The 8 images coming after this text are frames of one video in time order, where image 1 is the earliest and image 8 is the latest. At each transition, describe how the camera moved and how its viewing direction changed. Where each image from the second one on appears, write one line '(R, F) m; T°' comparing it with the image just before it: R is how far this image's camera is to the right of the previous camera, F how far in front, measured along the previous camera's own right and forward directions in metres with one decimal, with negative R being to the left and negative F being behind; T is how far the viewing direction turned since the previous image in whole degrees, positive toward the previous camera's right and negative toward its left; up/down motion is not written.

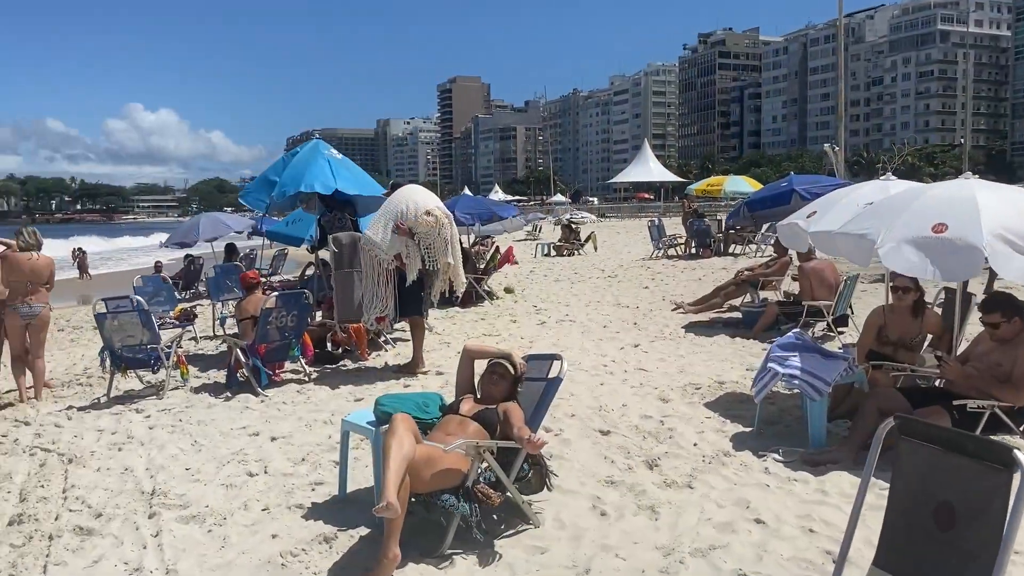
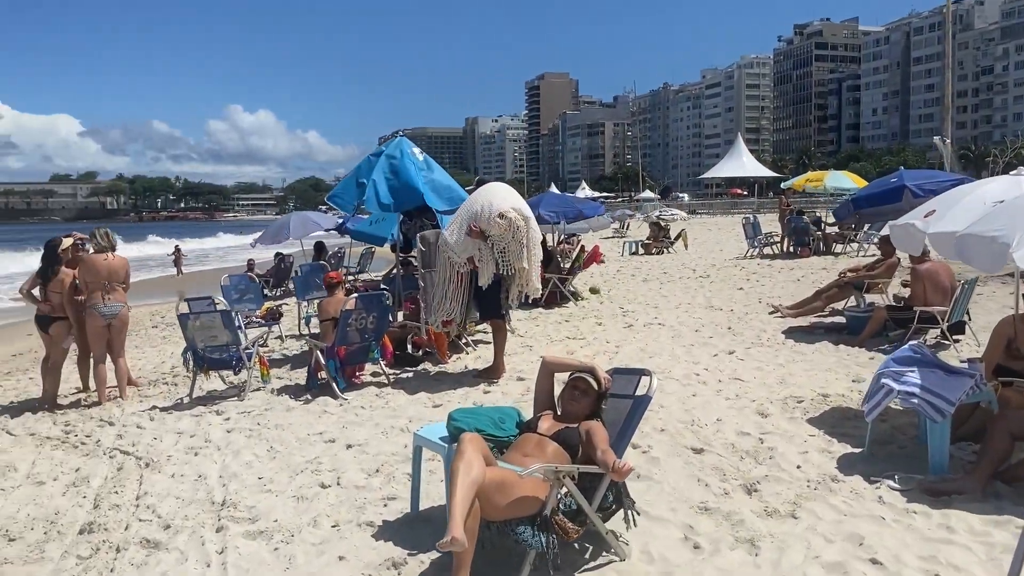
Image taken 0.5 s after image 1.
(0.0, +0.3) m; -6°
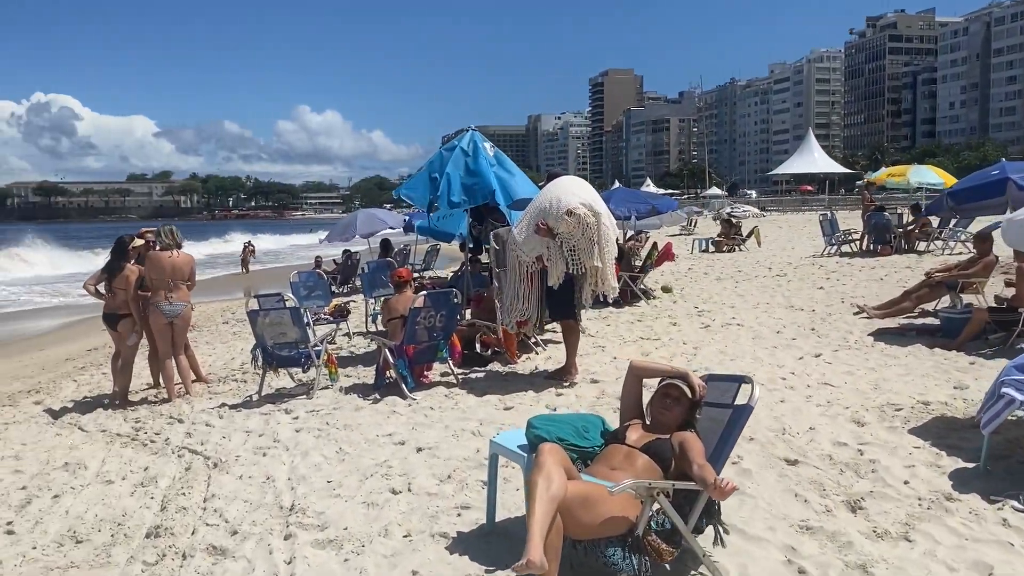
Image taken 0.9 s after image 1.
(-0.1, +0.2) m; -4°
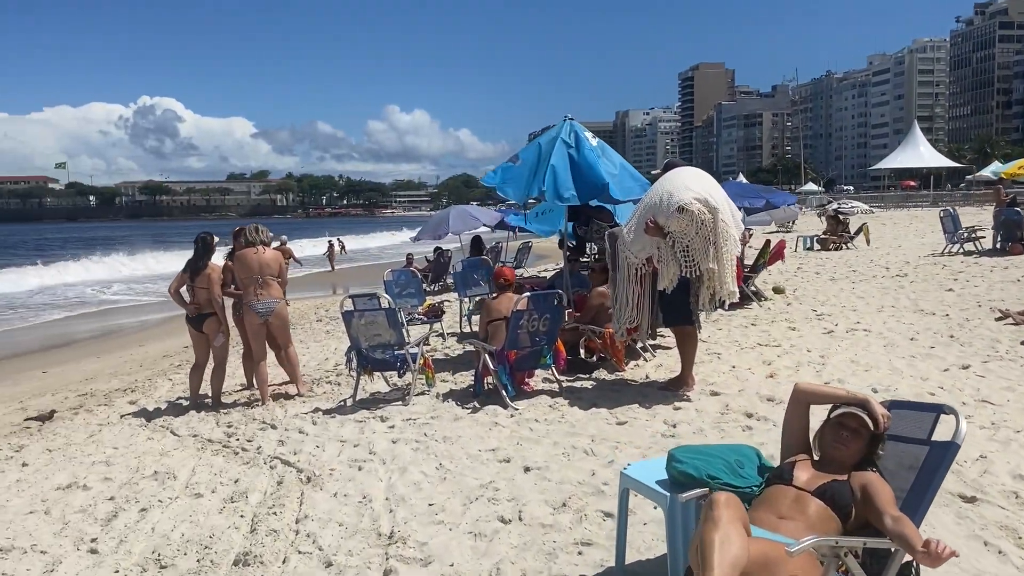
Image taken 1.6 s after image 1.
(-0.1, +0.4) m; -6°
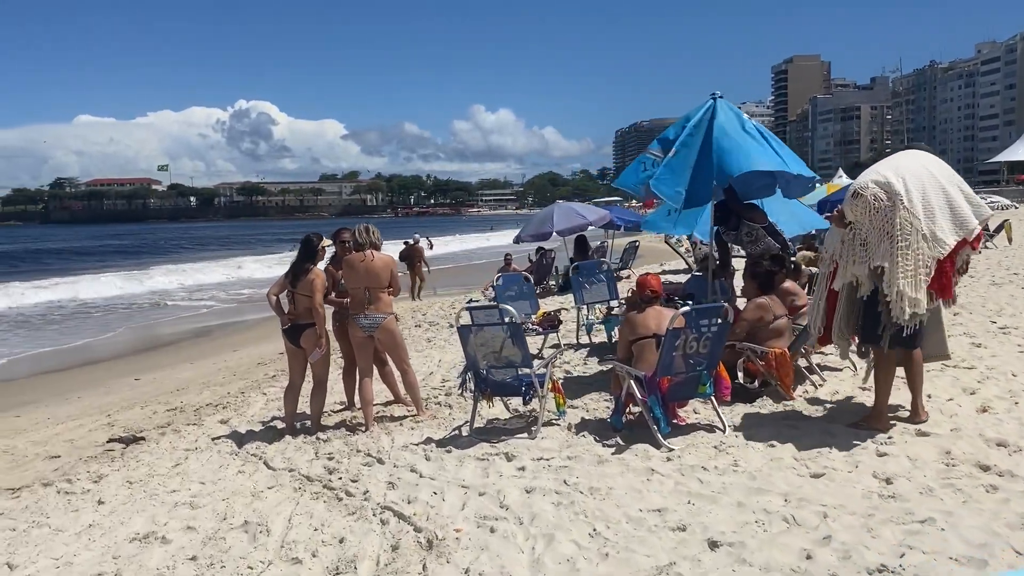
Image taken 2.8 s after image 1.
(-0.3, +0.9) m; -6°
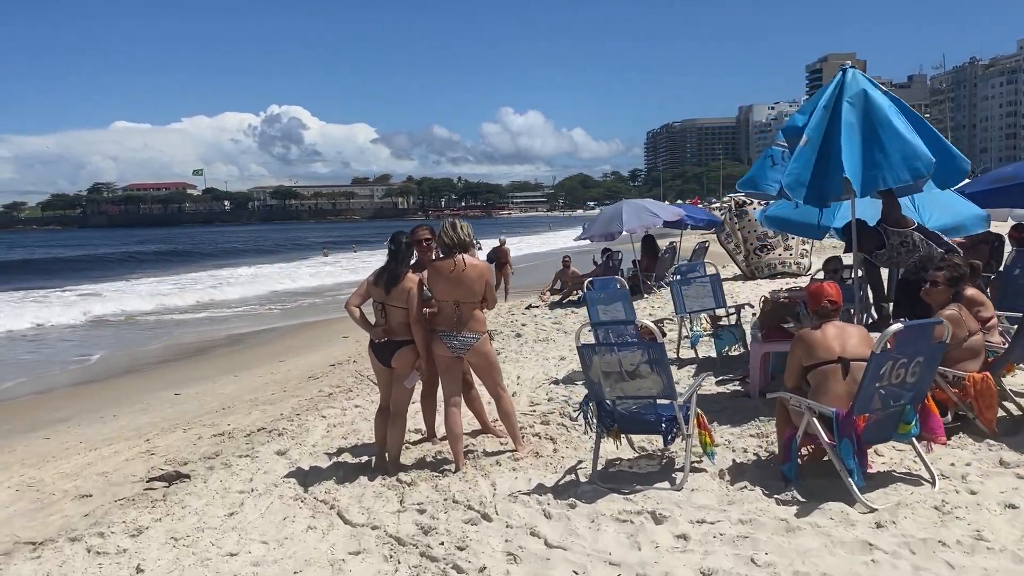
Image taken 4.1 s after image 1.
(-0.5, +0.9) m; -2°
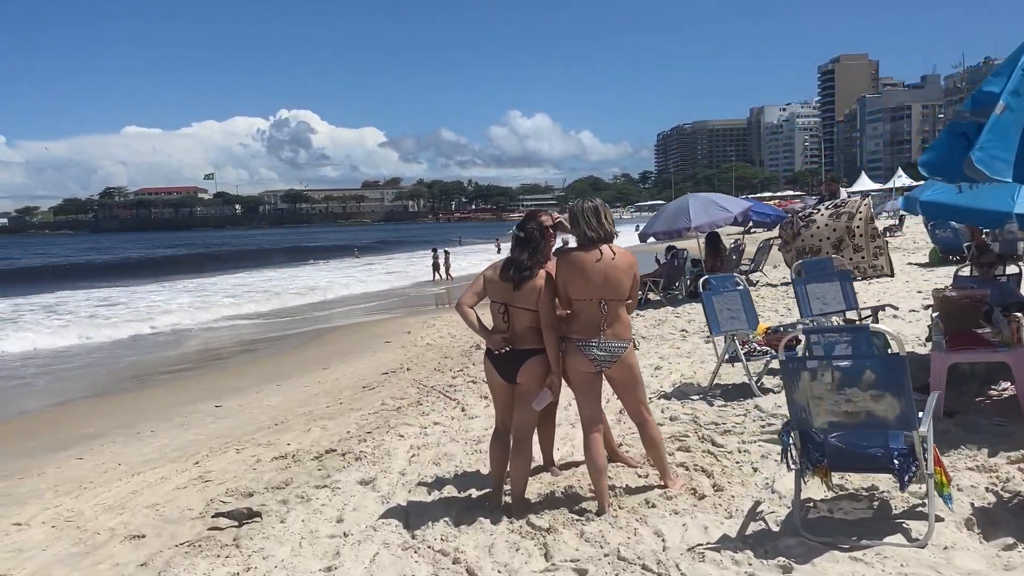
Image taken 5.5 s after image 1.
(-0.6, +0.8) m; -1°
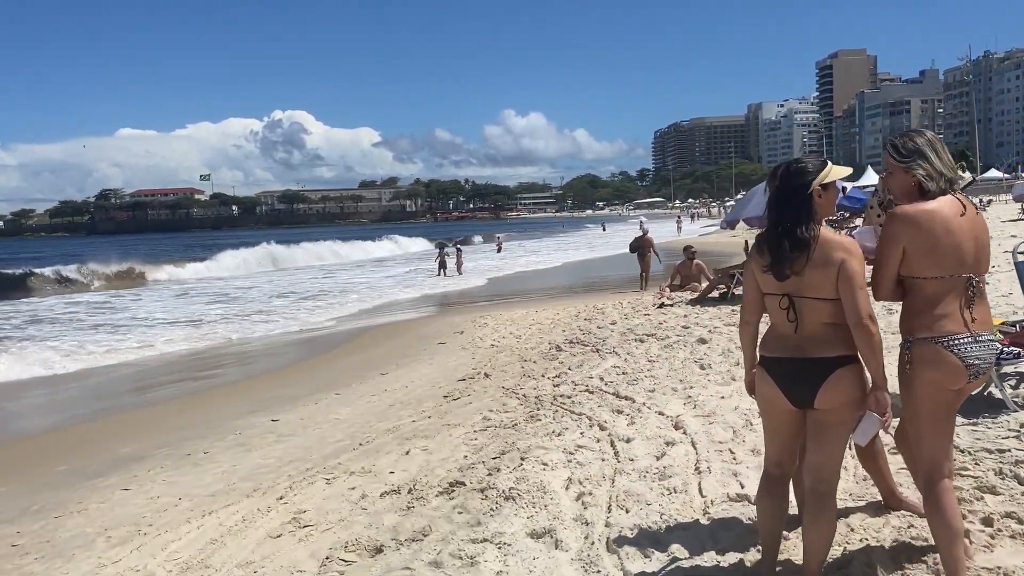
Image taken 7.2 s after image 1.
(-0.8, +1.1) m; 0°
